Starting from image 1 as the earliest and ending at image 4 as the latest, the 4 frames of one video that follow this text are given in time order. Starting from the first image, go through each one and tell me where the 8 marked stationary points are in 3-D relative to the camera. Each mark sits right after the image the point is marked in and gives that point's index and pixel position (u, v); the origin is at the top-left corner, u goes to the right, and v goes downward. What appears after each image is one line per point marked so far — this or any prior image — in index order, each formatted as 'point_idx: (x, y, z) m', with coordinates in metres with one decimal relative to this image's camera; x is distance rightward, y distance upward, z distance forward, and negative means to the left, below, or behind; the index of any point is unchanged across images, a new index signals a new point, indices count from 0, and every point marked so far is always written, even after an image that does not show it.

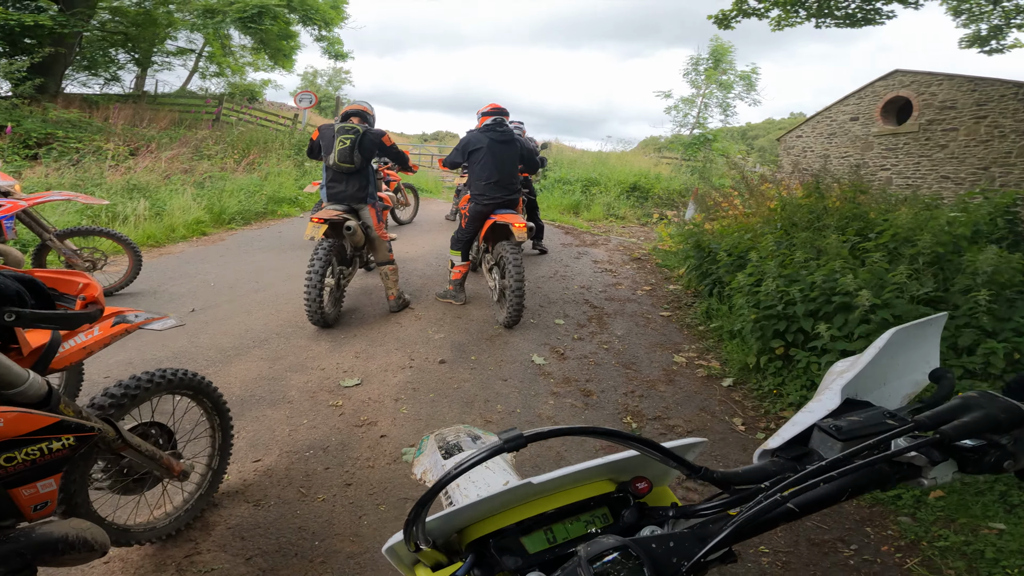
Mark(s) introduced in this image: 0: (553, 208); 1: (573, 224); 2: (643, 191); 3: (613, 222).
0: (+1.1, +2.0, +13.3) m
1: (+1.4, +1.4, +11.8) m
2: (+3.8, +2.7, +15.1) m
3: (+2.5, +1.5, +12.7) m
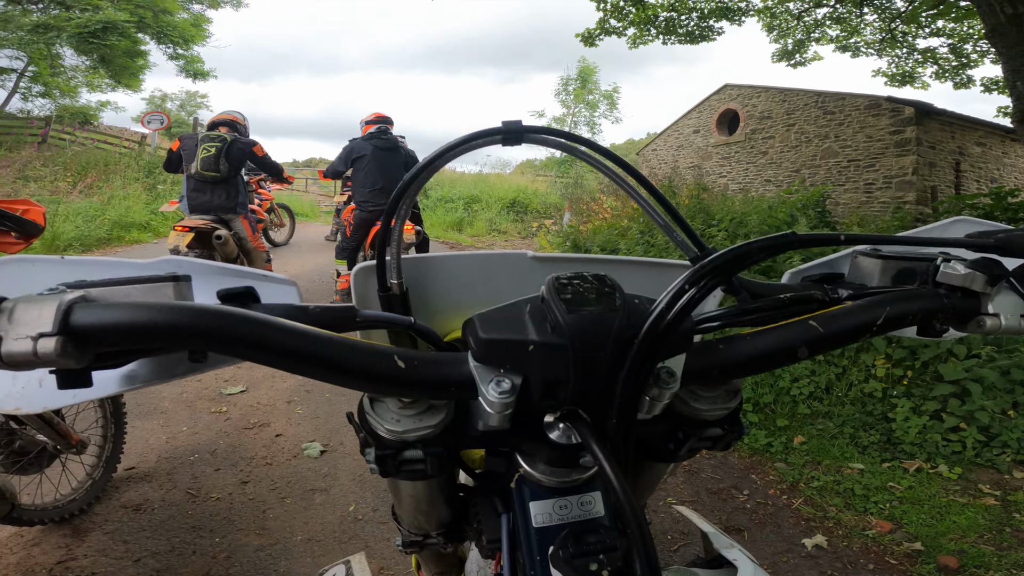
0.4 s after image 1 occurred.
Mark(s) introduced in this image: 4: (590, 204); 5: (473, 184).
0: (-2.0, +1.9, +13.7) m
1: (-1.3, +1.4, +12.3) m
2: (+0.3, +2.7, +16.0) m
3: (-0.4, +1.5, +13.4) m
4: (+1.6, +1.8, +10.3) m
5: (-1.4, +3.9, +17.9) m
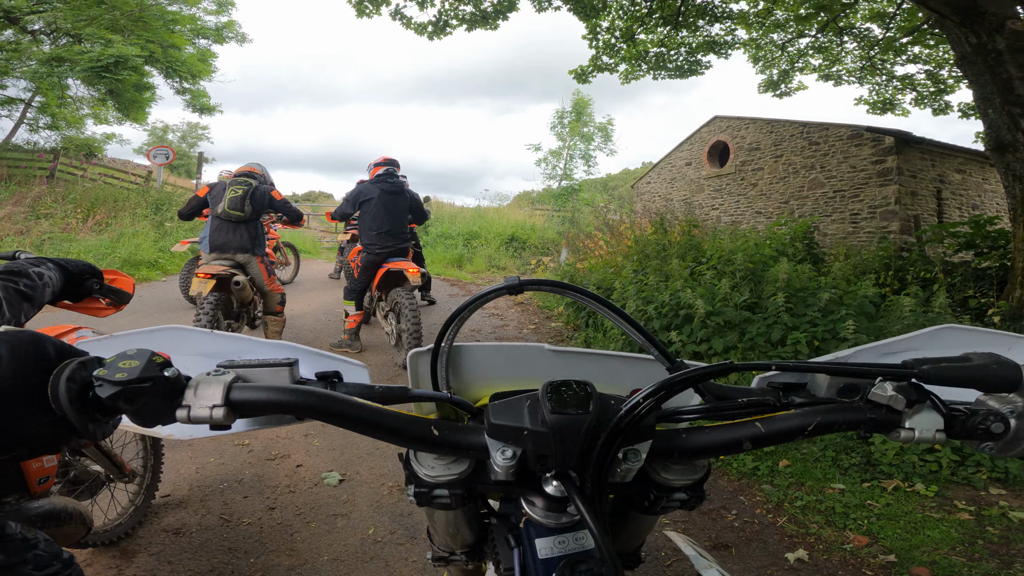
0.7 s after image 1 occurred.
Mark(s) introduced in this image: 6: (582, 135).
0: (-1.9, +0.9, +14.5) m
1: (-1.2, +0.5, +13.0) m
2: (+0.3, +1.6, +16.9) m
3: (-0.4, +0.5, +14.2) m
4: (+1.6, +1.0, +11.0) m
5: (-1.4, +2.6, +18.8) m
6: (+2.7, +5.9, +19.8) m
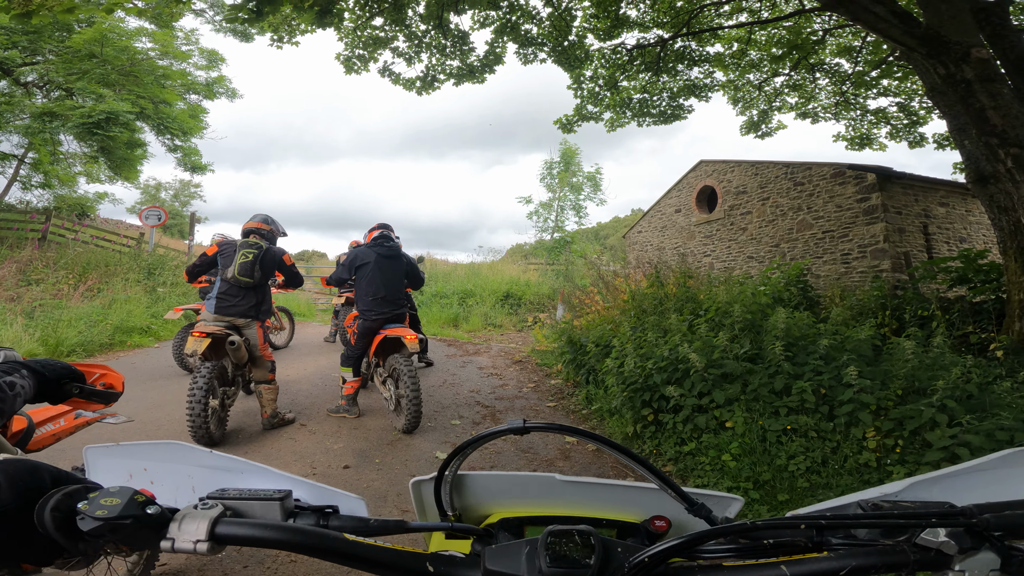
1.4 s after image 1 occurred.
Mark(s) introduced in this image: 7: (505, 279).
0: (-2.0, -0.9, +14.3) m
1: (-1.3, -1.1, +12.9) m
2: (+0.2, -0.3, +16.8) m
3: (-0.5, -1.1, +14.0) m
4: (+1.5, -0.2, +11.0) m
5: (-1.6, +0.4, +18.8) m
6: (+2.4, +3.8, +20.1) m
7: (-0.2, +0.3, +18.4) m
